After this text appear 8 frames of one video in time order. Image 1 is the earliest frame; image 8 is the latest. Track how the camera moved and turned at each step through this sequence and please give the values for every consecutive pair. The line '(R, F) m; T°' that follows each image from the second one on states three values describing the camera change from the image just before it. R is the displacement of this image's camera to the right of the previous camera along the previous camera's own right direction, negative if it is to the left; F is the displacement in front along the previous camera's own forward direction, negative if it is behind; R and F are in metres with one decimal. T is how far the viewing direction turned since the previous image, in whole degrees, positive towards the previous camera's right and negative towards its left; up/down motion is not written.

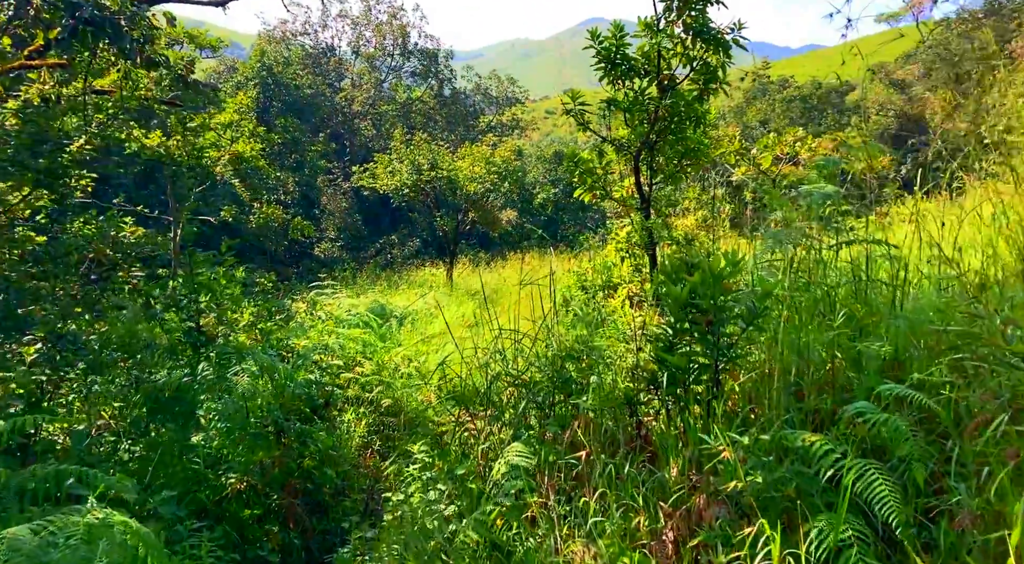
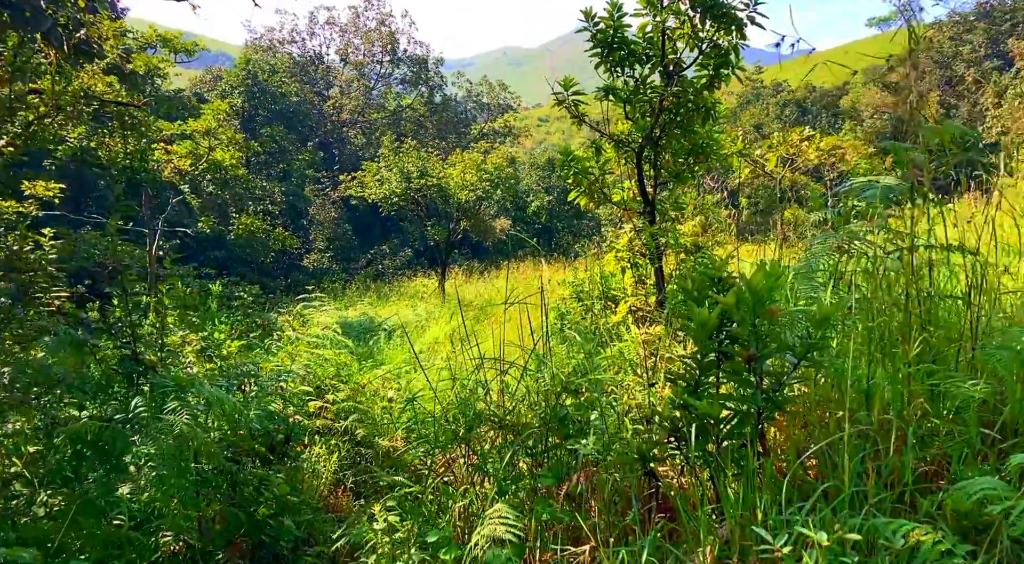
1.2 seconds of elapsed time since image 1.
(0.0, +0.5) m; 0°
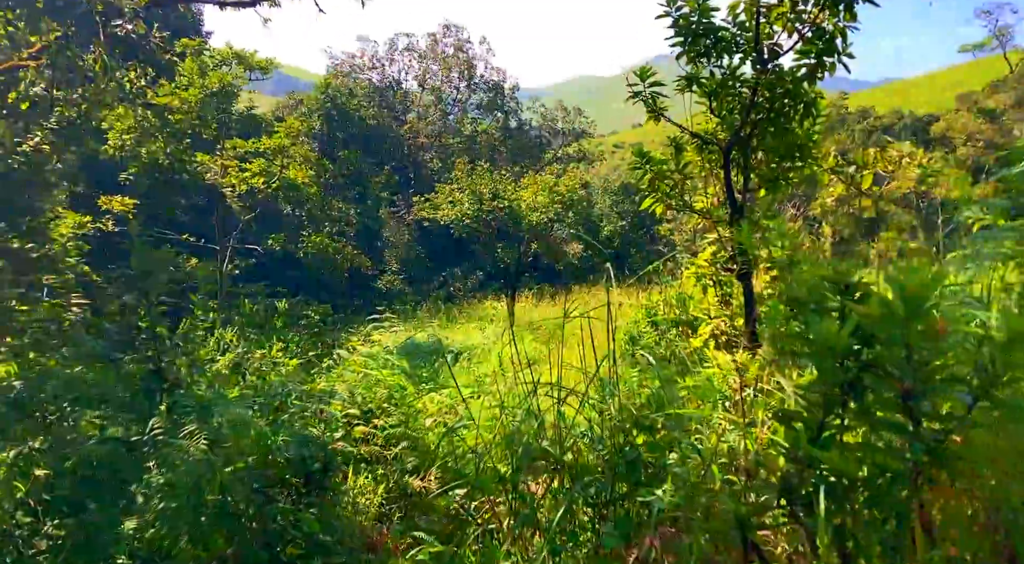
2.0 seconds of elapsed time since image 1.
(0.0, +0.4) m; -6°
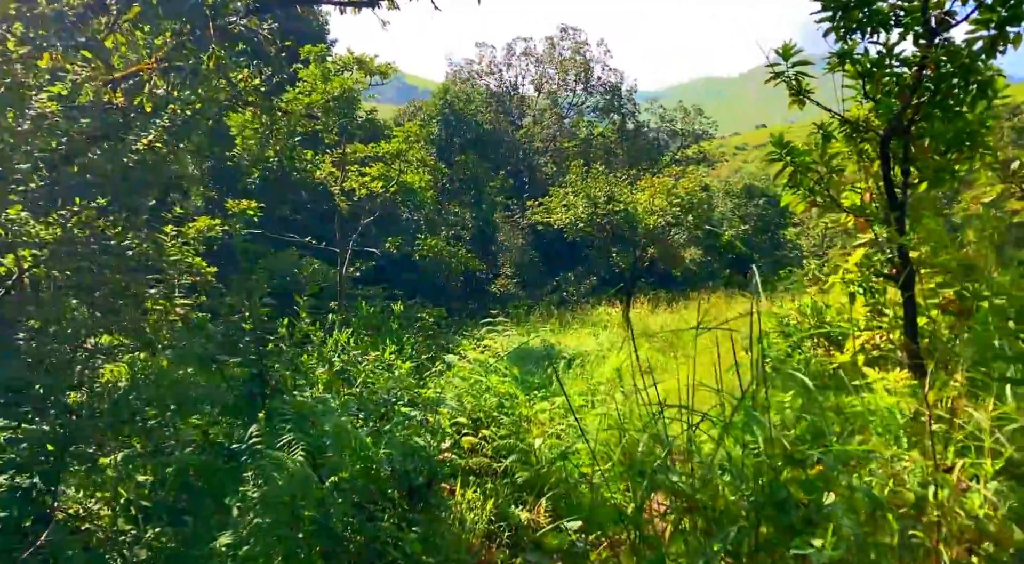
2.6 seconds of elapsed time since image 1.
(0.0, +0.2) m; -9°
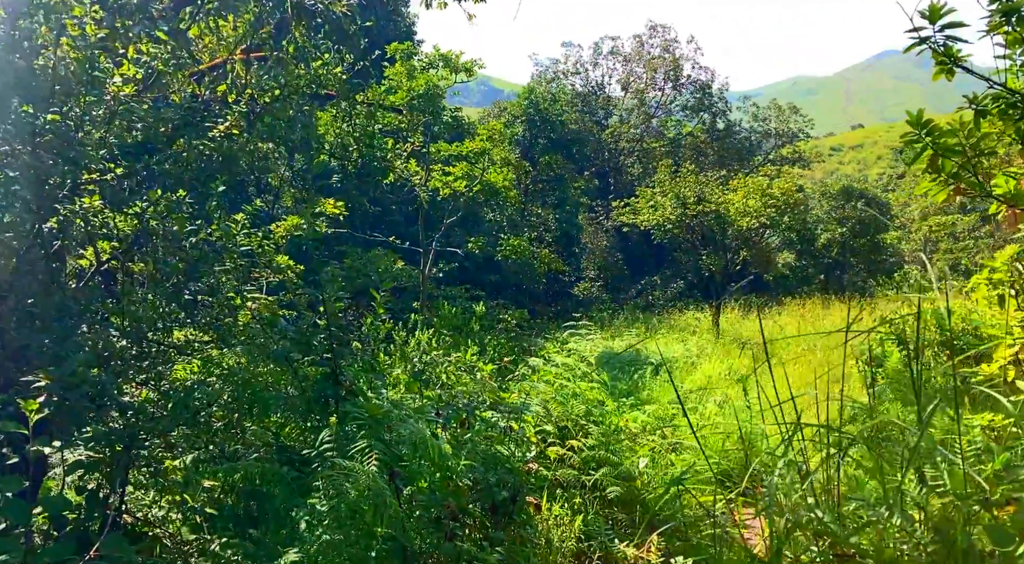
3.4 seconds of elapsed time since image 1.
(0.0, +0.2) m; -6°
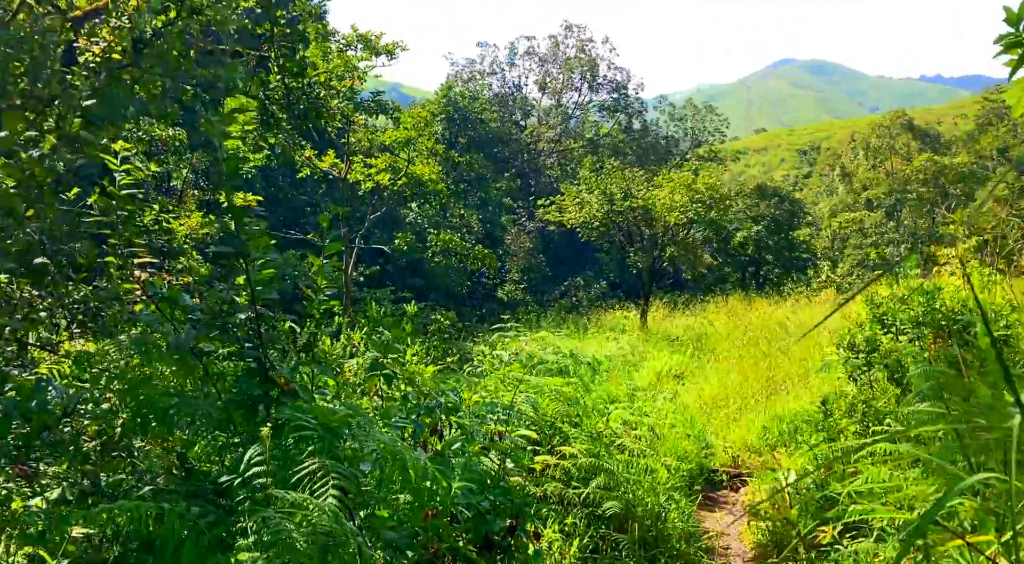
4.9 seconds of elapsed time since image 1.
(-0.2, +0.6) m; +7°
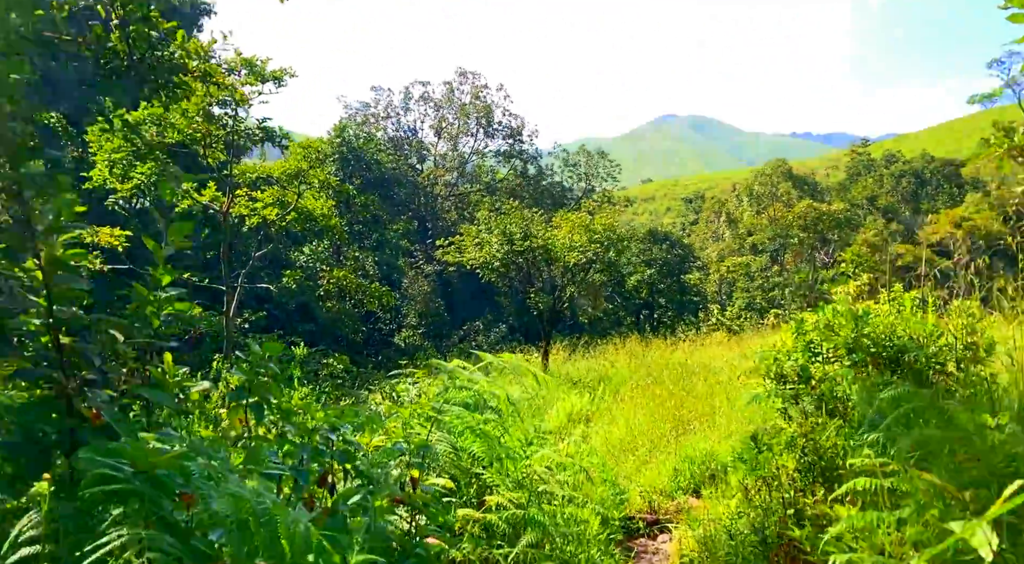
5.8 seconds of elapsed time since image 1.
(0.0, +0.5) m; +8°
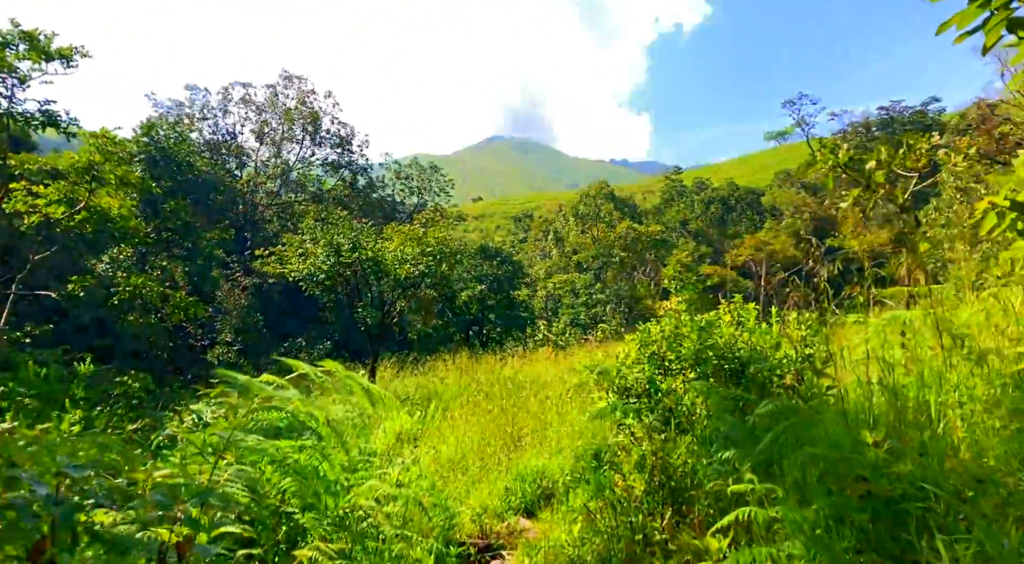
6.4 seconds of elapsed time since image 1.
(0.0, +0.4) m; +13°
